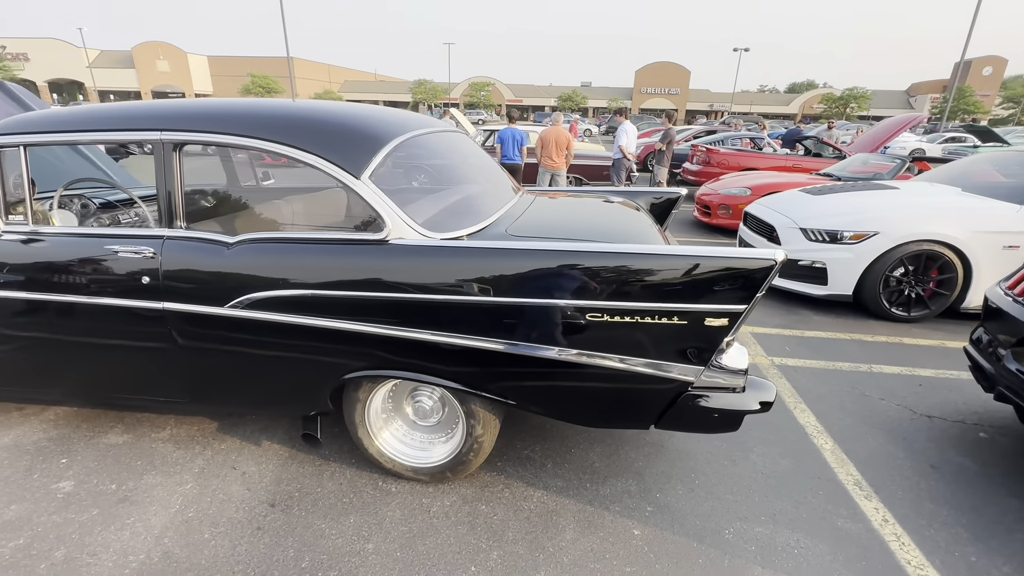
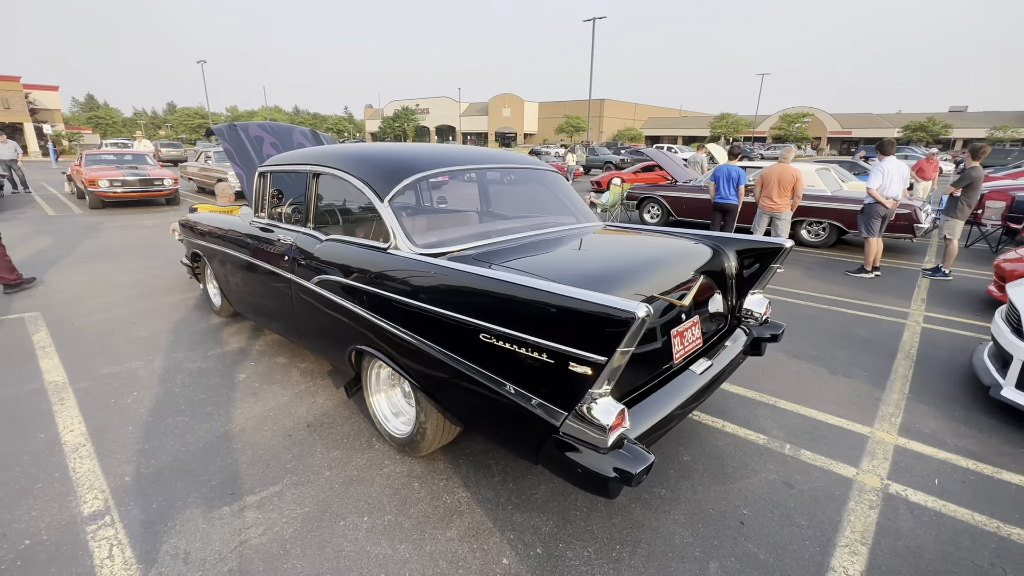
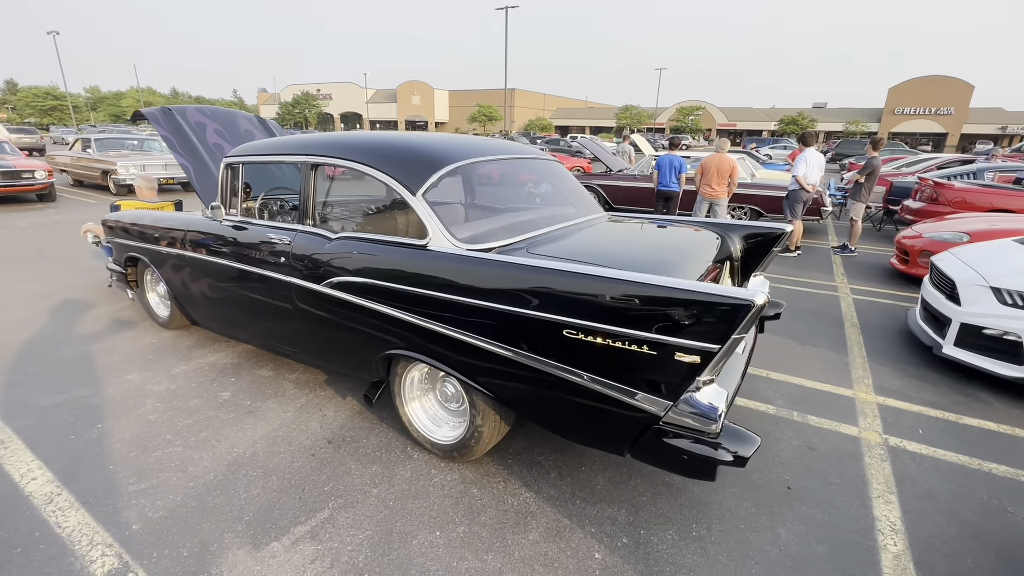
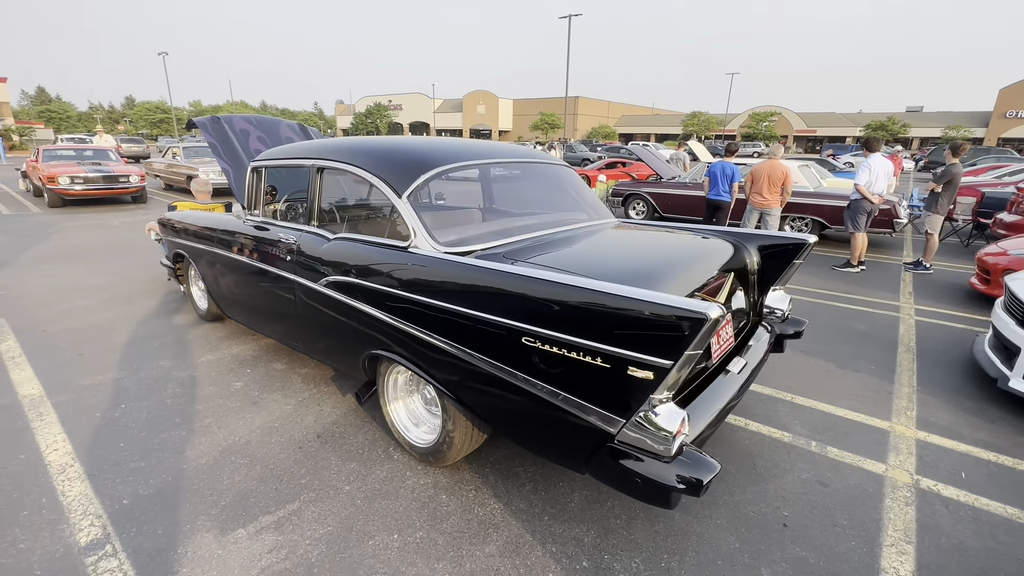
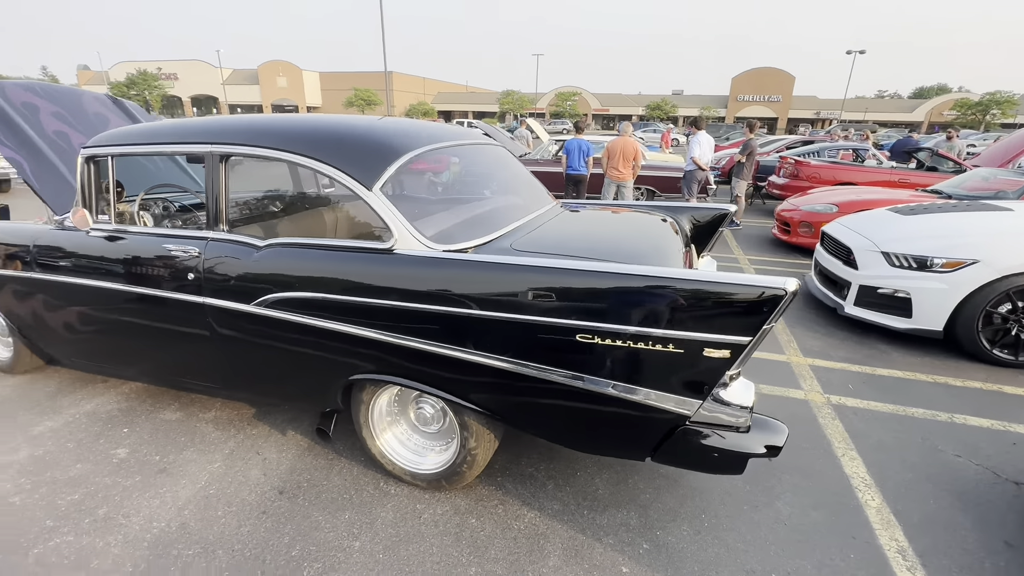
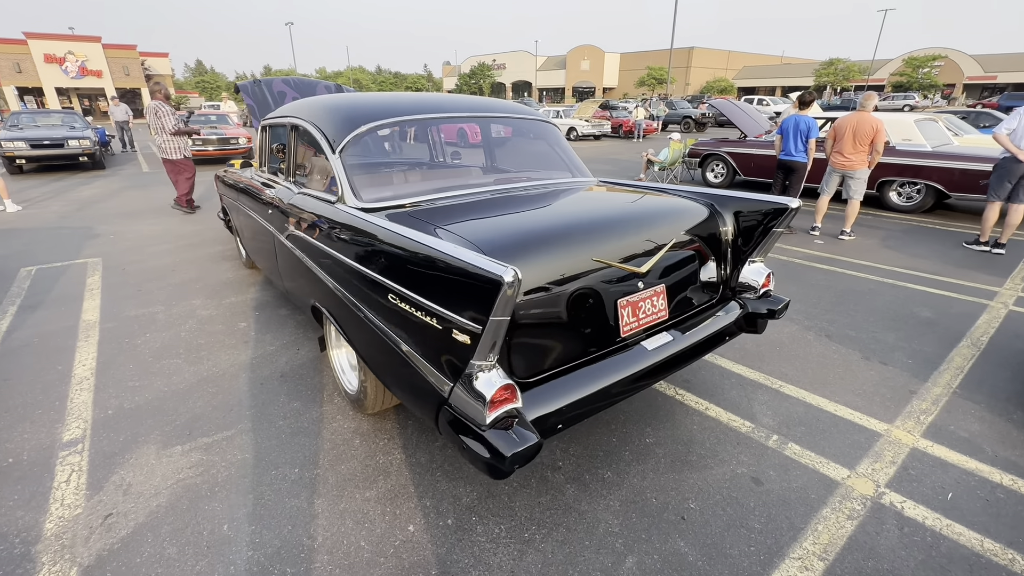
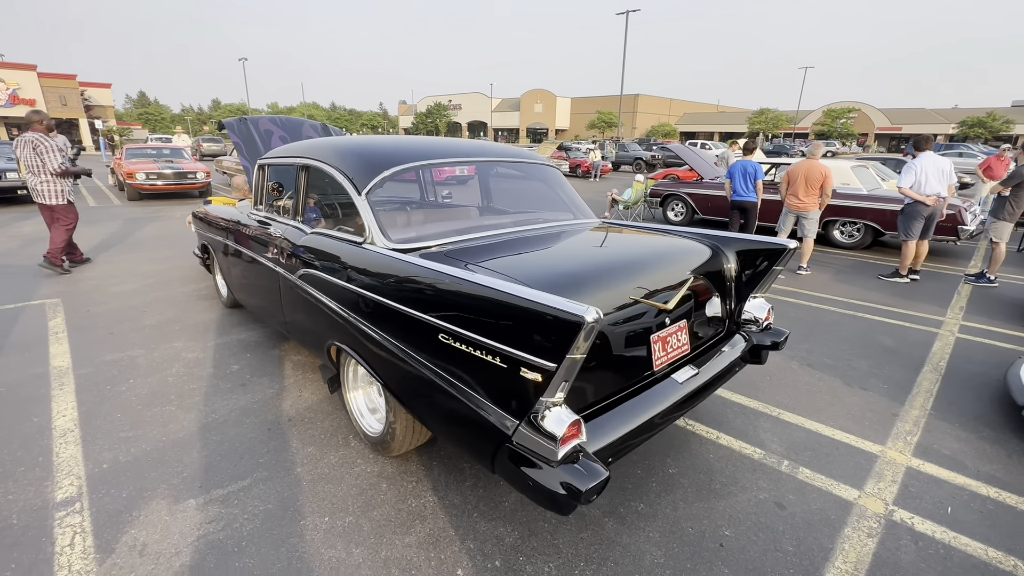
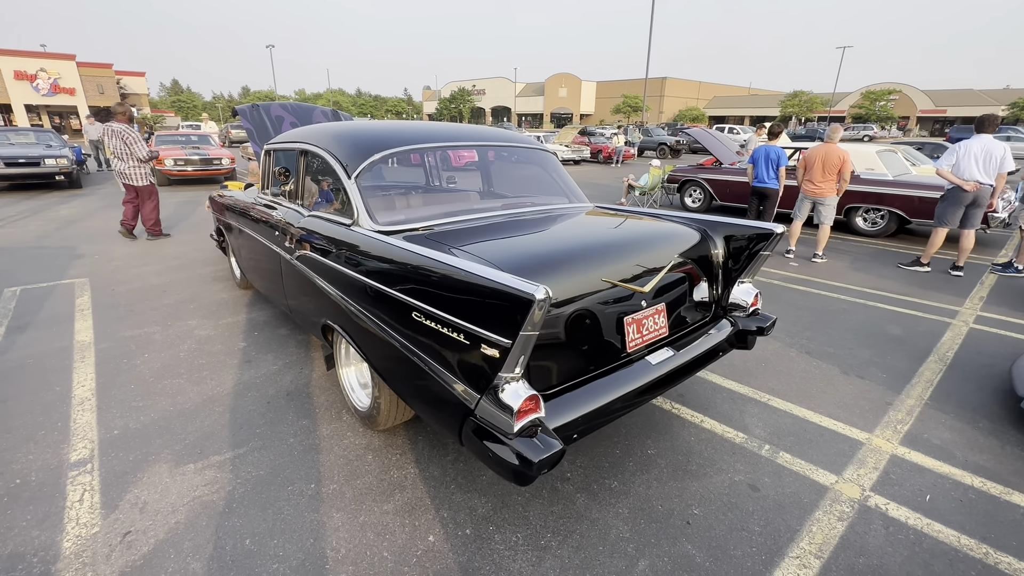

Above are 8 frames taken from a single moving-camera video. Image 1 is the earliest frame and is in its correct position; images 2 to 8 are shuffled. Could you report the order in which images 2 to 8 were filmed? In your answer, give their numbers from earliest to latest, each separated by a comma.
5, 3, 4, 2, 7, 8, 6
